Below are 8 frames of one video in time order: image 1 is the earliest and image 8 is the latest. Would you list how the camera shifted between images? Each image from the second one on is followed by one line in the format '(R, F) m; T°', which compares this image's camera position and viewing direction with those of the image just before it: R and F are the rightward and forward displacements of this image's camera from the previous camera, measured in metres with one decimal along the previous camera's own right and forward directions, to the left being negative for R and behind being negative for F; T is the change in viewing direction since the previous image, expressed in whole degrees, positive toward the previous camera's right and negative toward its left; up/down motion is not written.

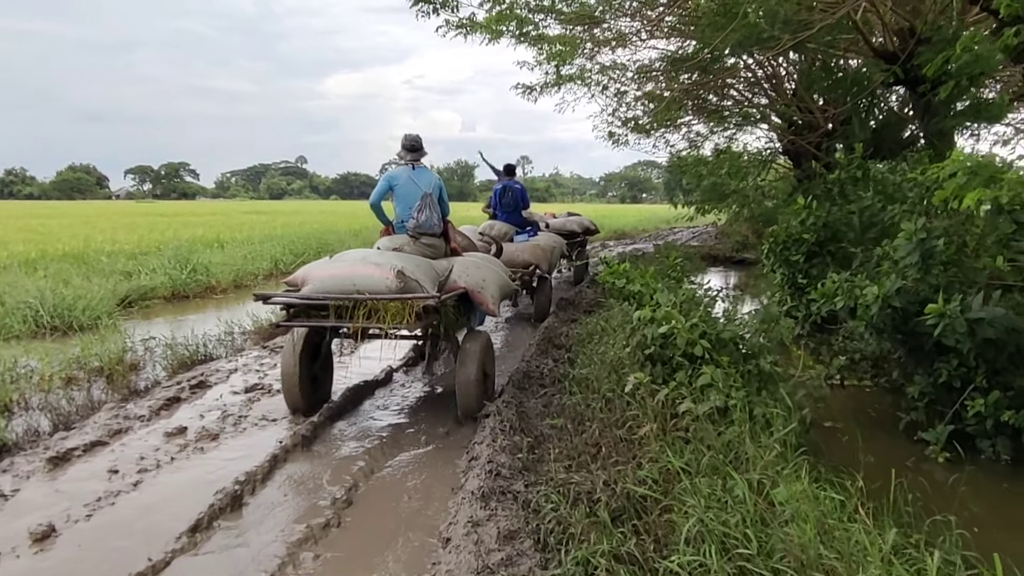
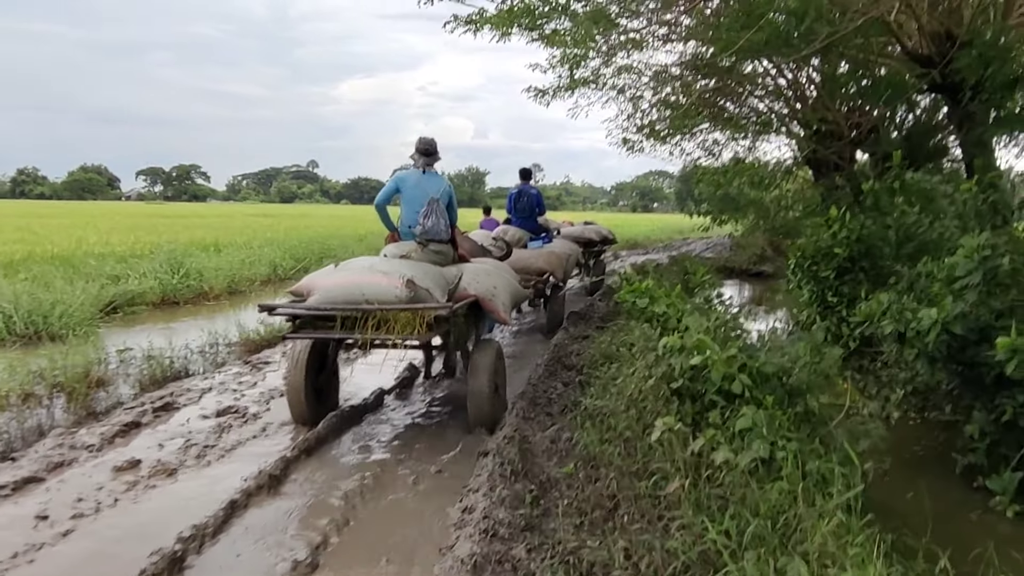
(0.0, +0.5) m; -1°
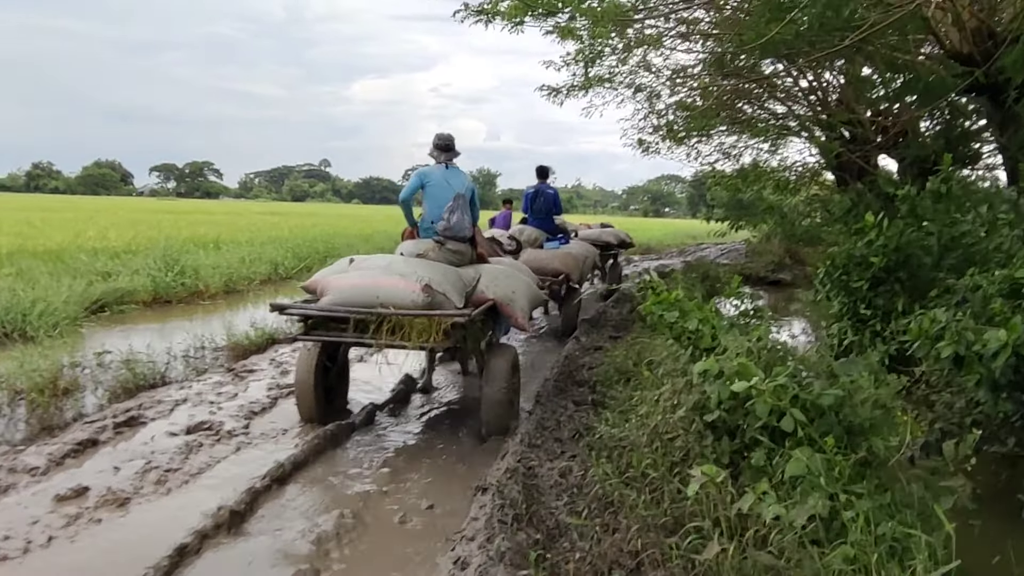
(0.0, +0.5) m; -1°
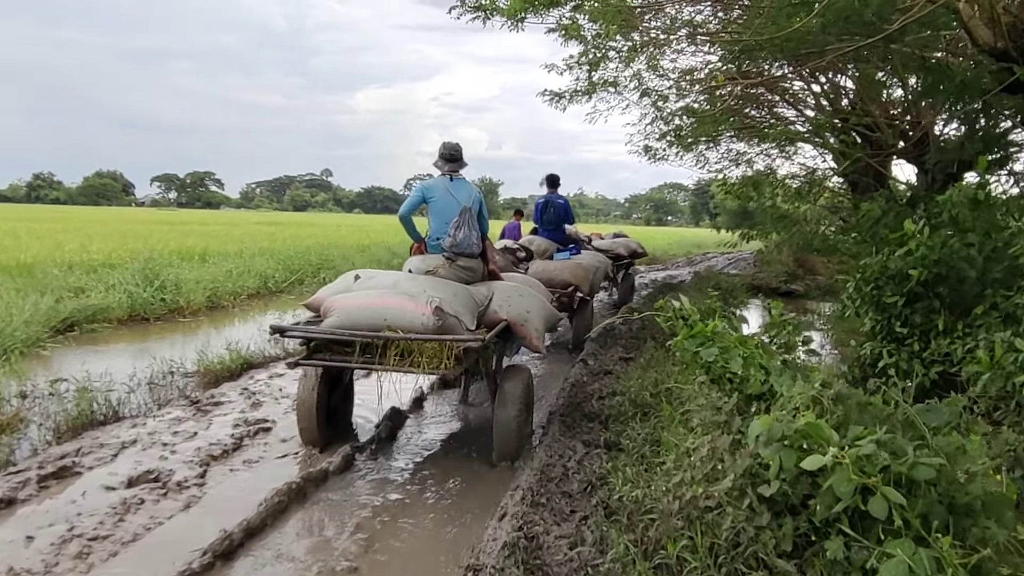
(0.0, +0.6) m; 0°
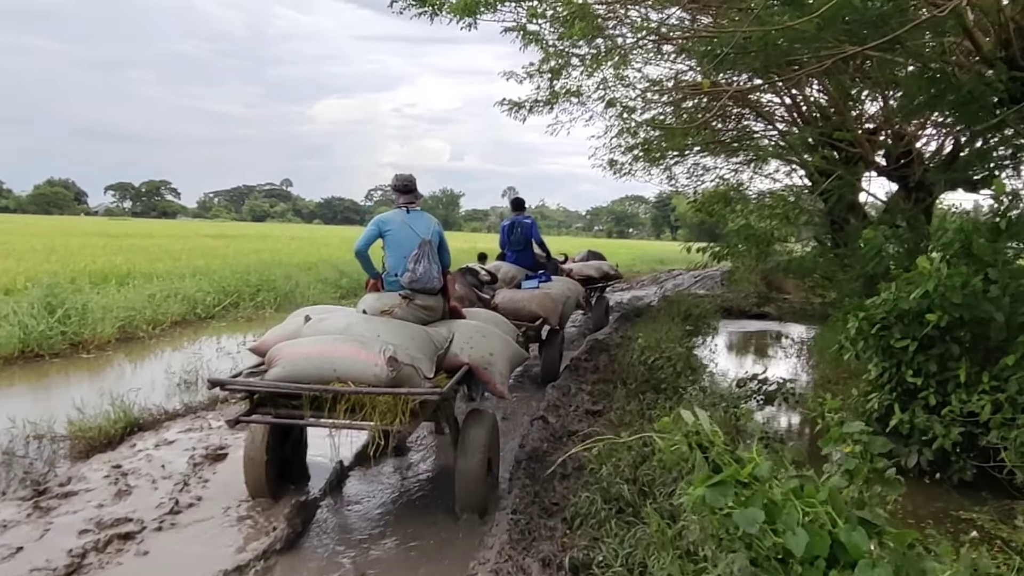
(+0.1, +1.0) m; +2°
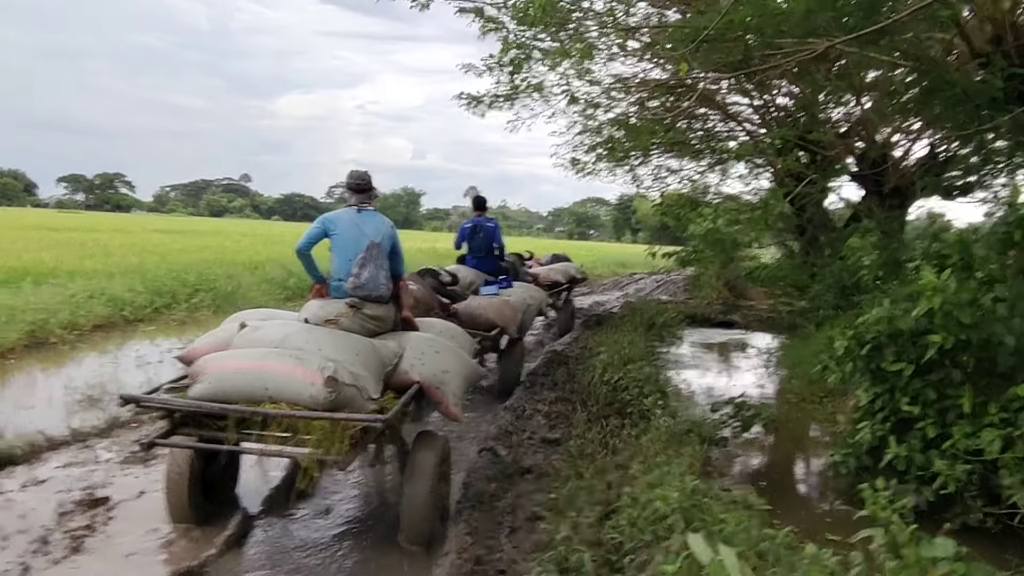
(+0.1, +0.7) m; +3°
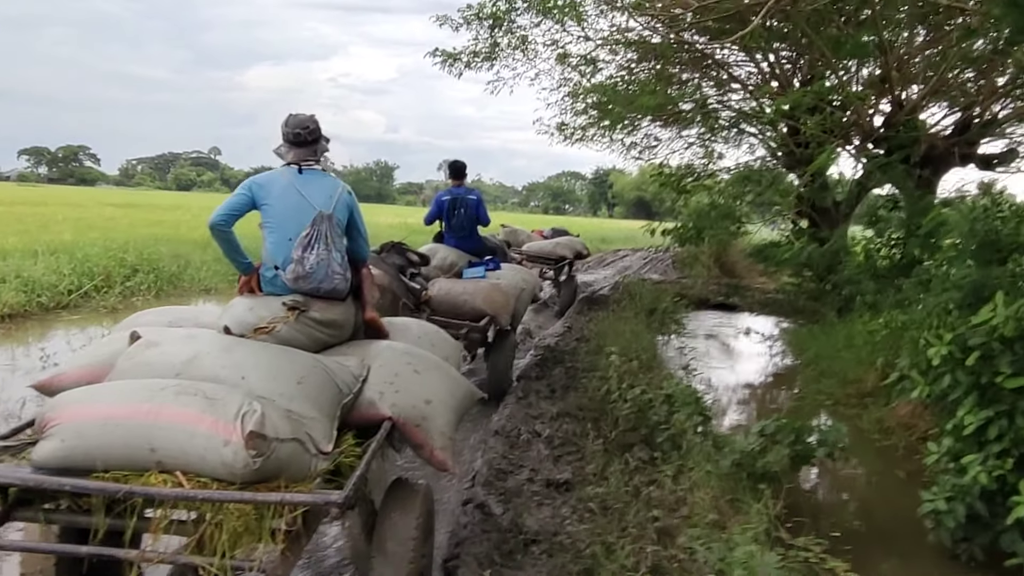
(-0.1, +1.3) m; +2°
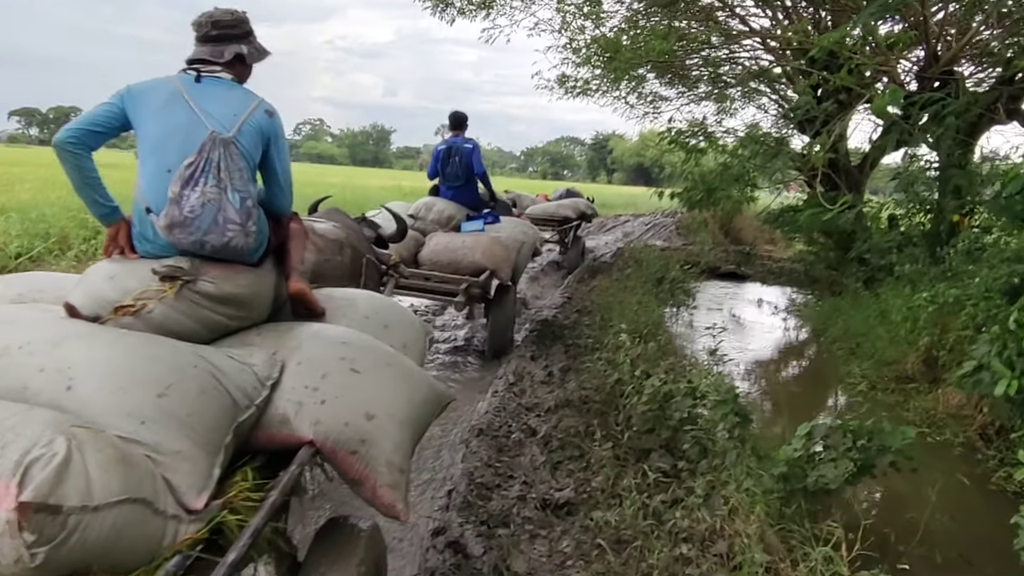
(0.0, +0.8) m; 0°
